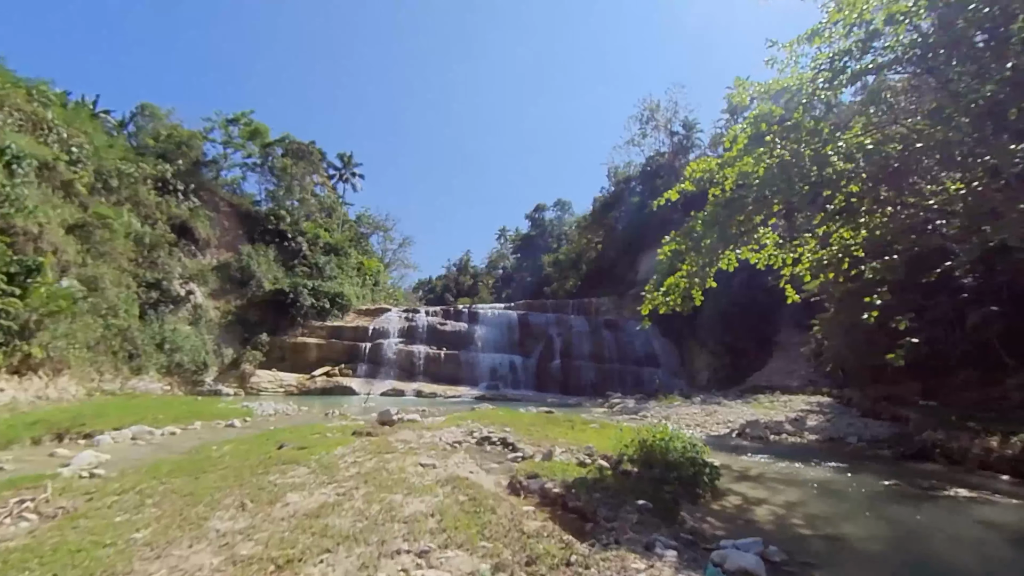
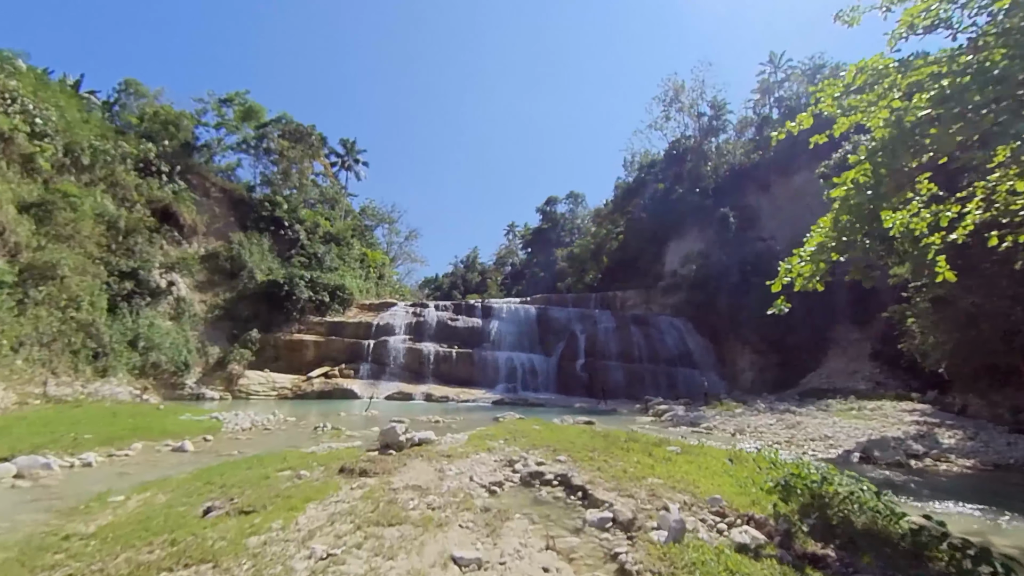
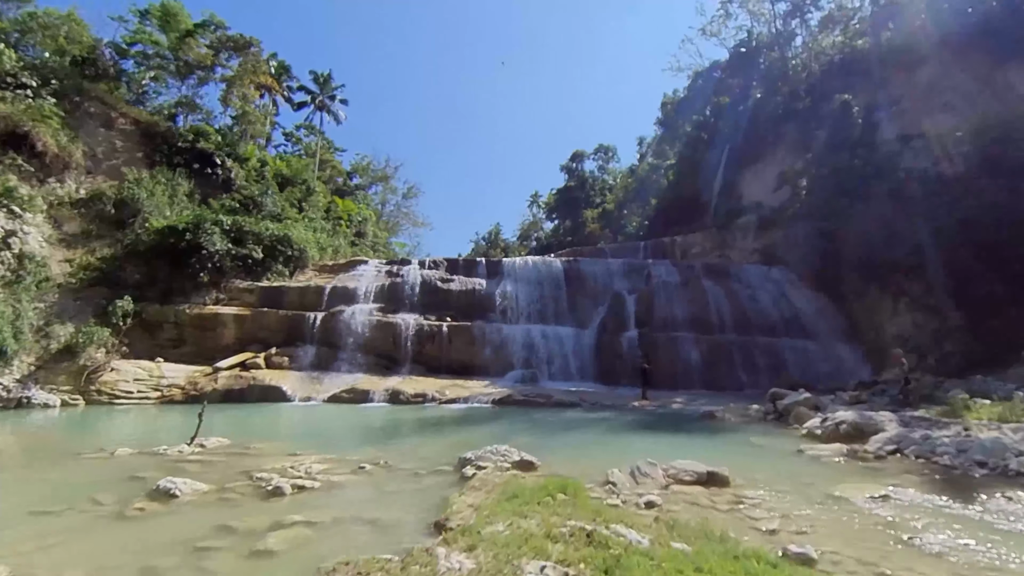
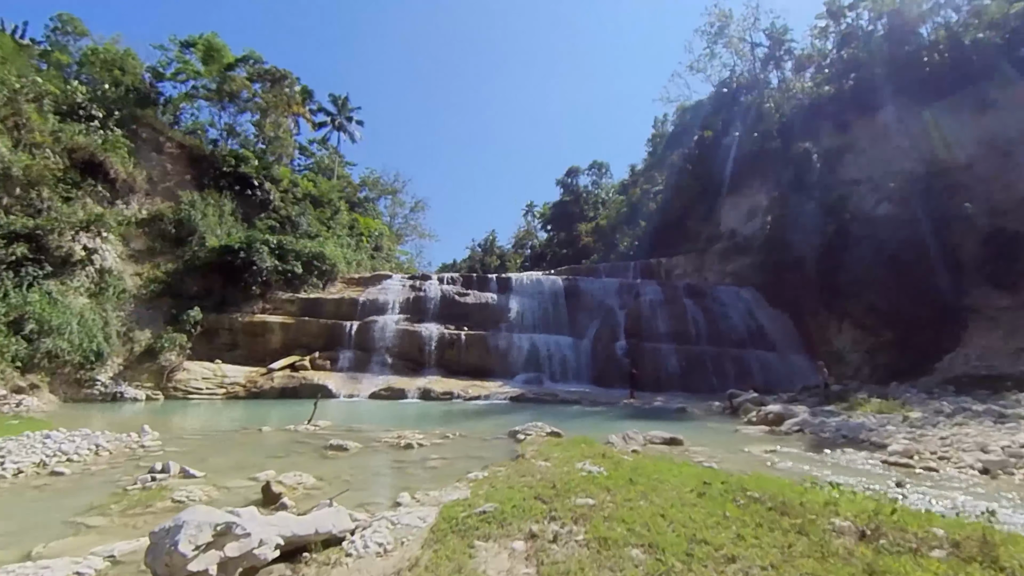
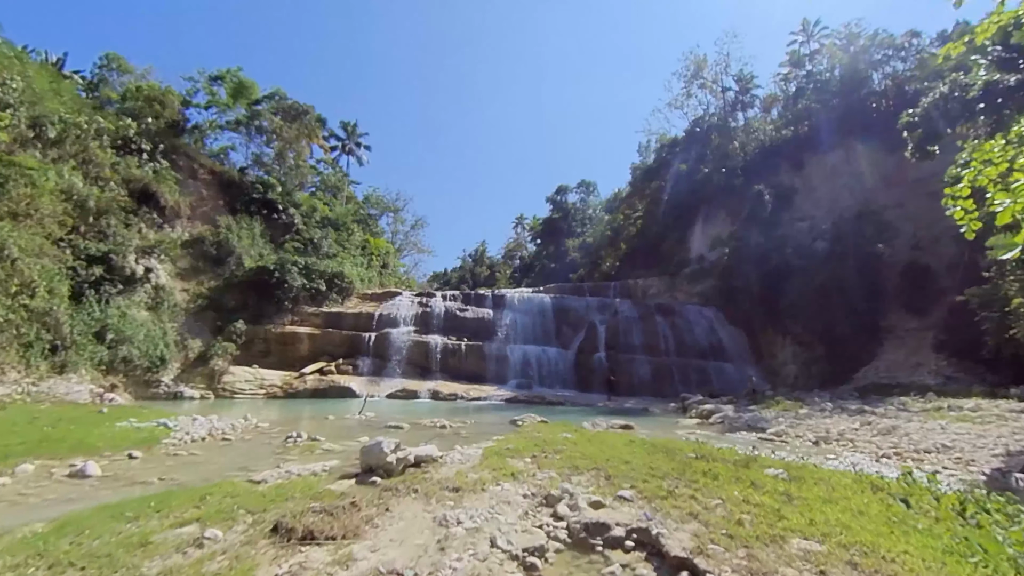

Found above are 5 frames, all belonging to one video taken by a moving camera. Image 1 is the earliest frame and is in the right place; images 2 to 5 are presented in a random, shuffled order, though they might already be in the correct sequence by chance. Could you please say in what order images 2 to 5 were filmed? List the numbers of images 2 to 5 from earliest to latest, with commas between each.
2, 5, 4, 3
